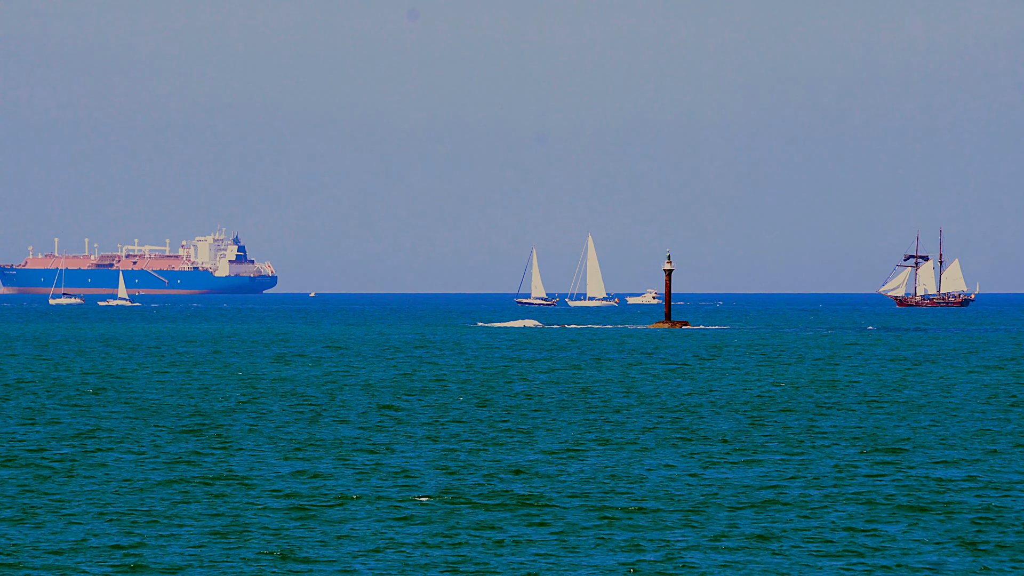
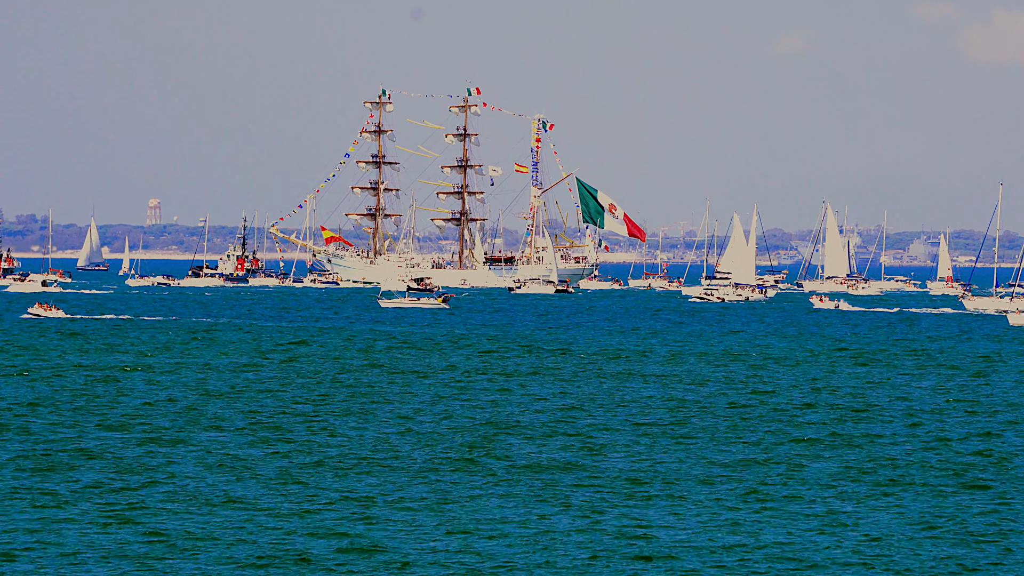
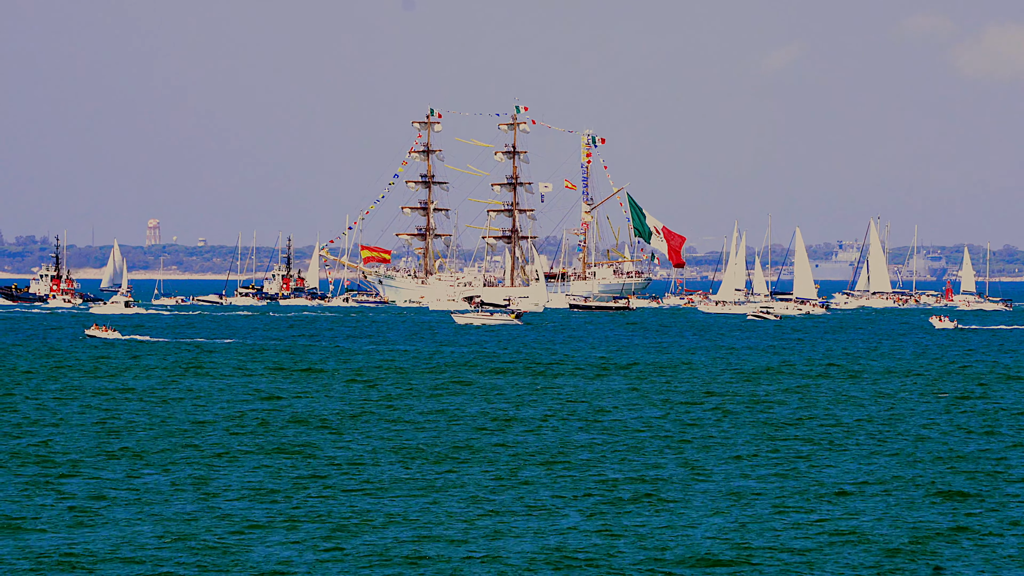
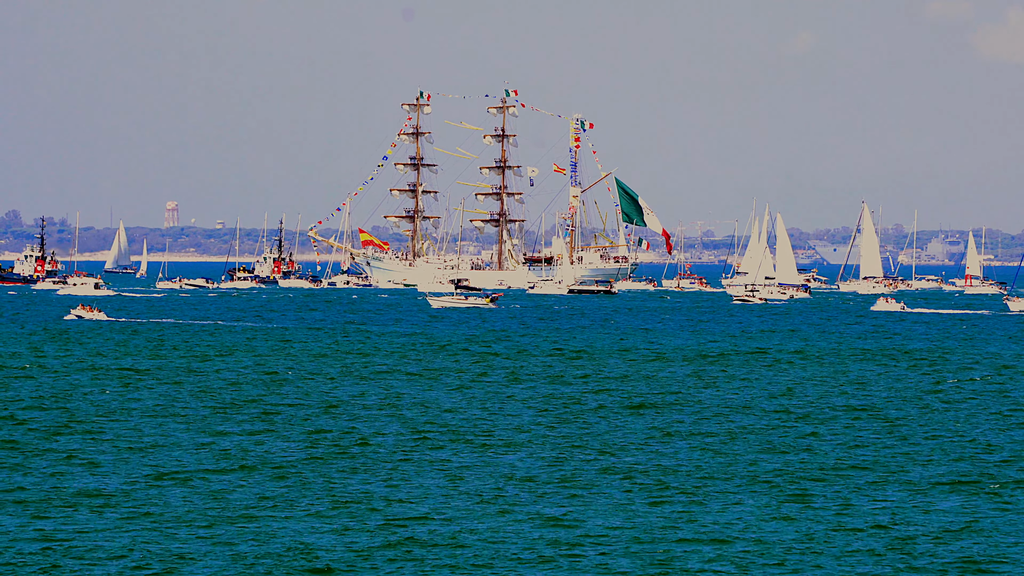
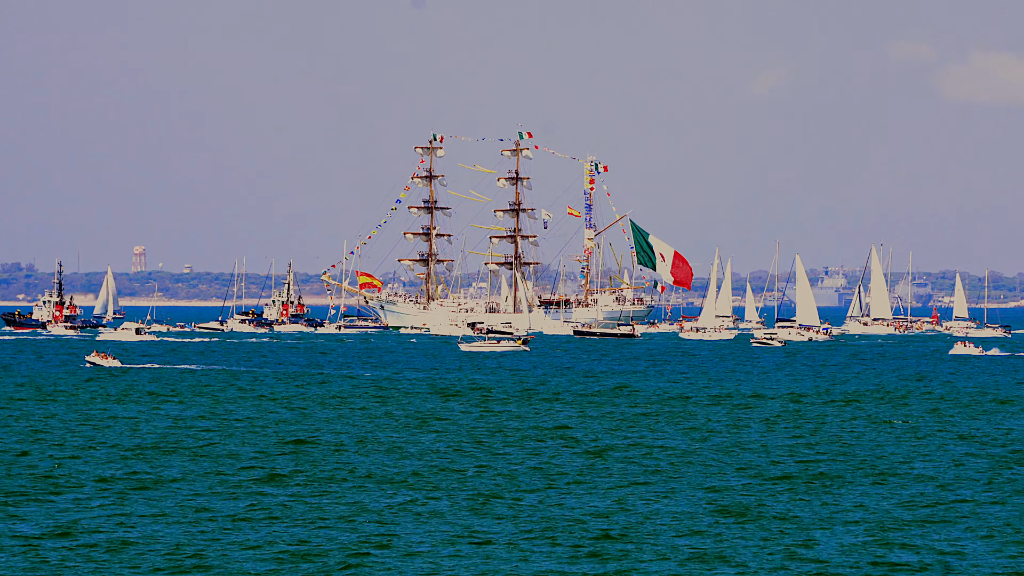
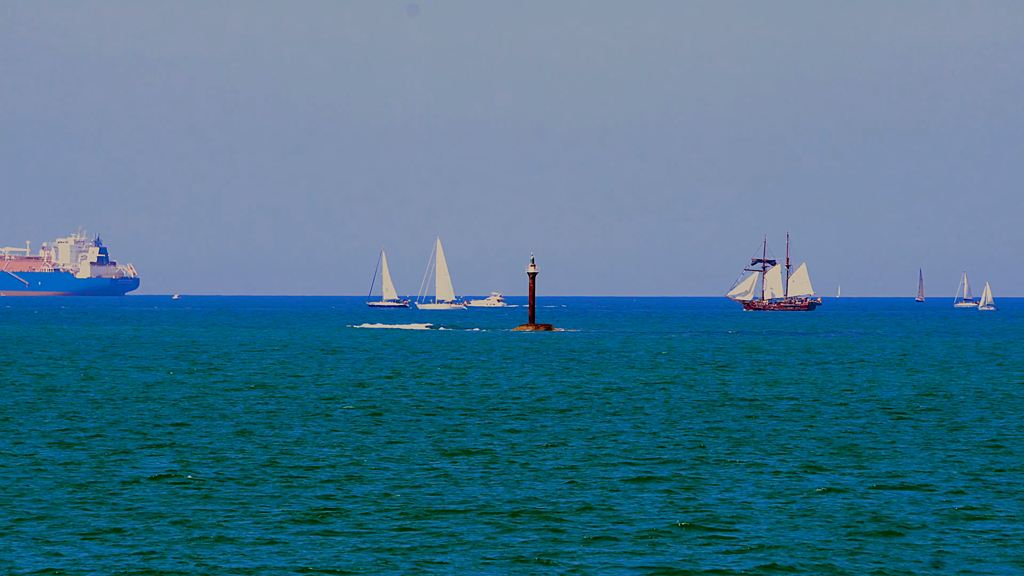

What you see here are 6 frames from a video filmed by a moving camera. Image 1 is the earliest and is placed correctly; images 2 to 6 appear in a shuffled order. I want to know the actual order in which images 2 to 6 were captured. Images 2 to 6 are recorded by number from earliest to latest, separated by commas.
6, 5, 3, 4, 2
